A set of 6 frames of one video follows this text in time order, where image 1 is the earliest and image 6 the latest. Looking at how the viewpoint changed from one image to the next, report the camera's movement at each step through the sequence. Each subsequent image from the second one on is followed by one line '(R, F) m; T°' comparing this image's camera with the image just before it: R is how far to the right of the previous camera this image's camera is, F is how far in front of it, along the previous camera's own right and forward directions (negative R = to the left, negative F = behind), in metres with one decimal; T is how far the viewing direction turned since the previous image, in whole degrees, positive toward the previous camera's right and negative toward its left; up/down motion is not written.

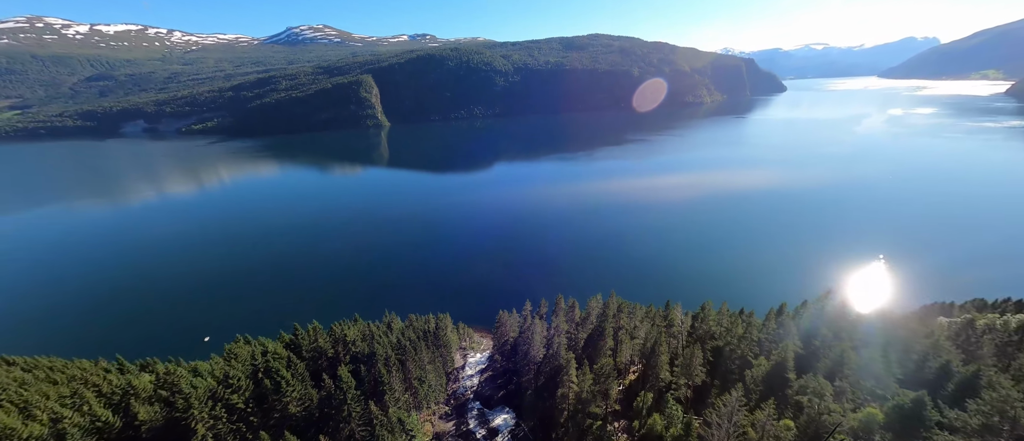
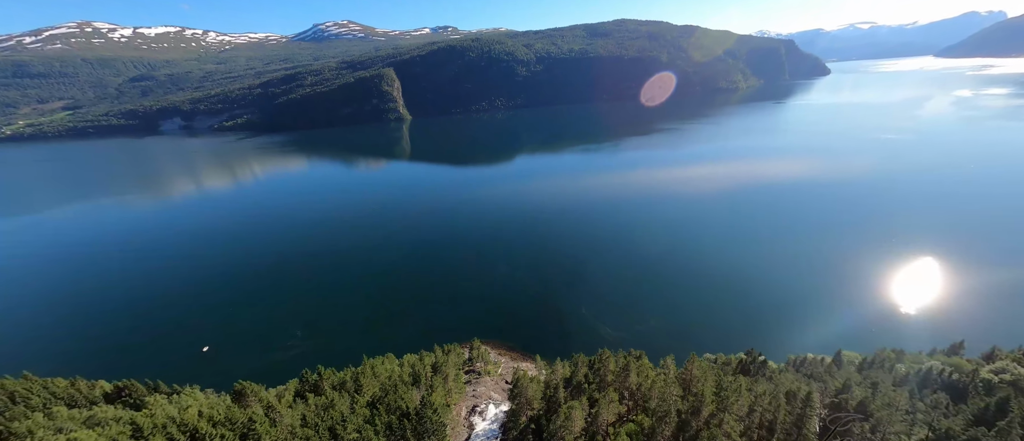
(-0.1, +4.9) m; -4°
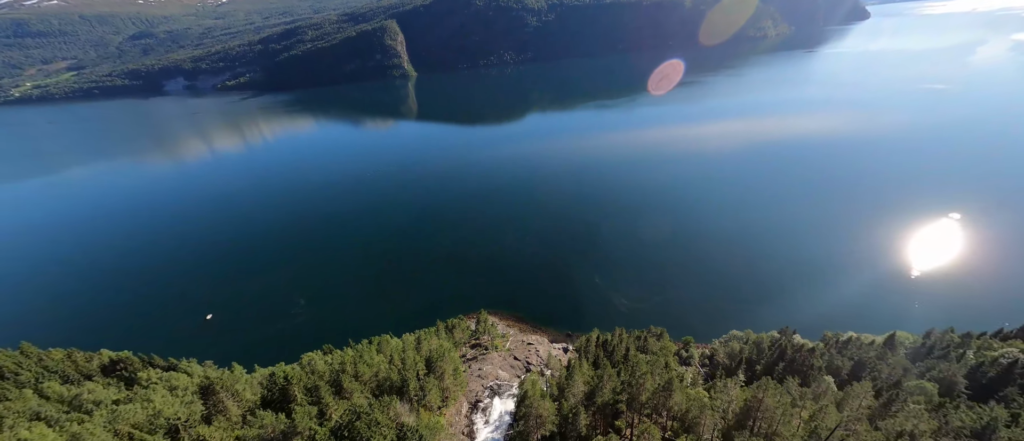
(+0.1, +2.7) m; -2°
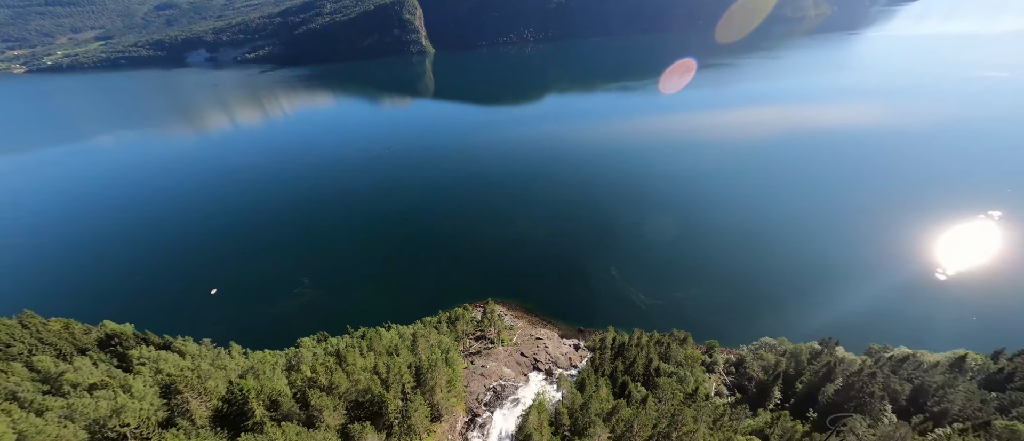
(+0.1, +2.1) m; -2°
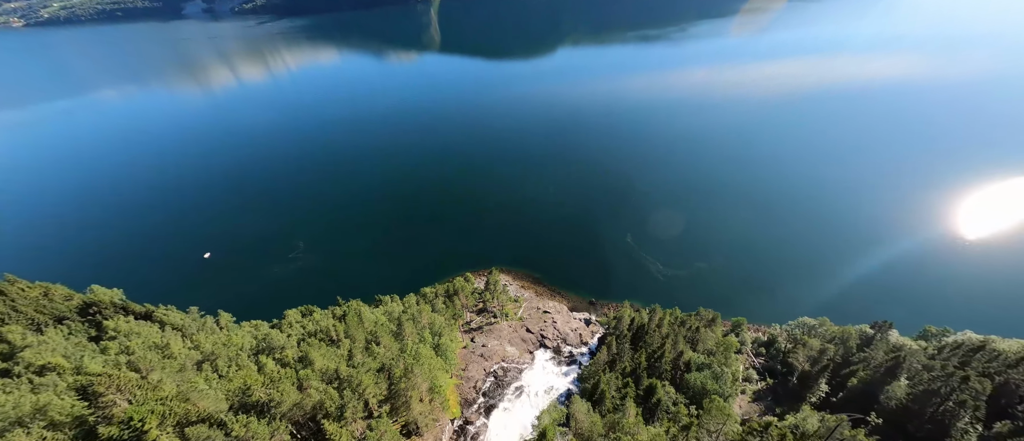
(+0.2, +2.8) m; -2°
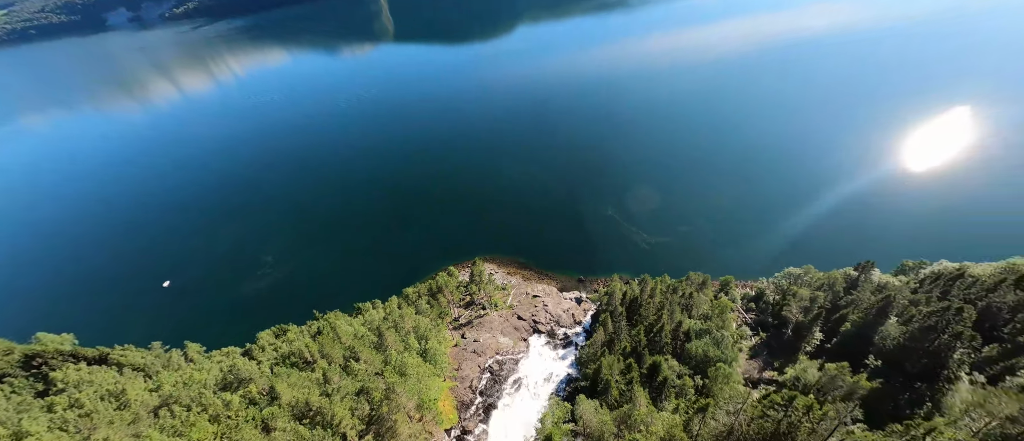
(+0.1, +0.9) m; +3°
